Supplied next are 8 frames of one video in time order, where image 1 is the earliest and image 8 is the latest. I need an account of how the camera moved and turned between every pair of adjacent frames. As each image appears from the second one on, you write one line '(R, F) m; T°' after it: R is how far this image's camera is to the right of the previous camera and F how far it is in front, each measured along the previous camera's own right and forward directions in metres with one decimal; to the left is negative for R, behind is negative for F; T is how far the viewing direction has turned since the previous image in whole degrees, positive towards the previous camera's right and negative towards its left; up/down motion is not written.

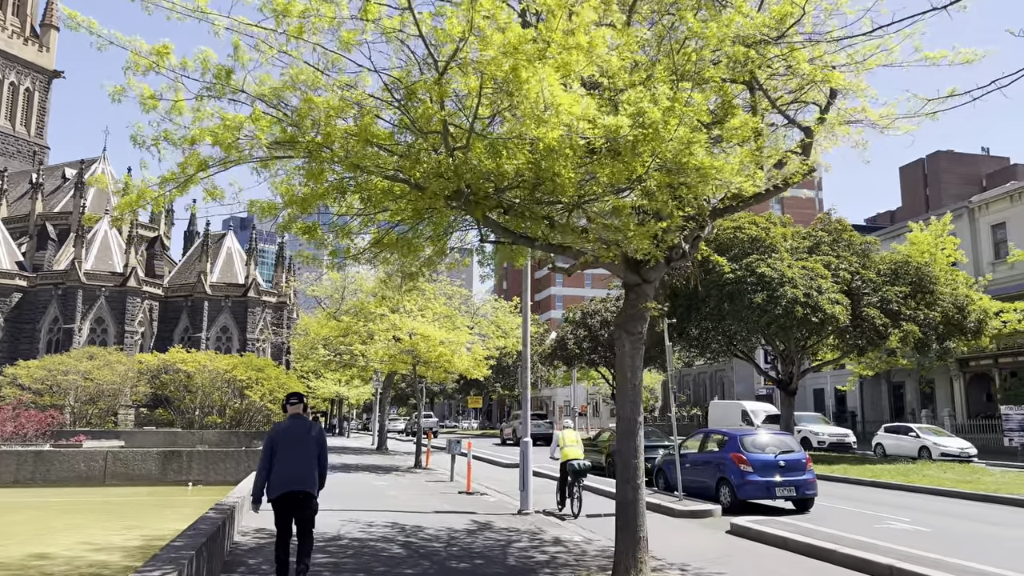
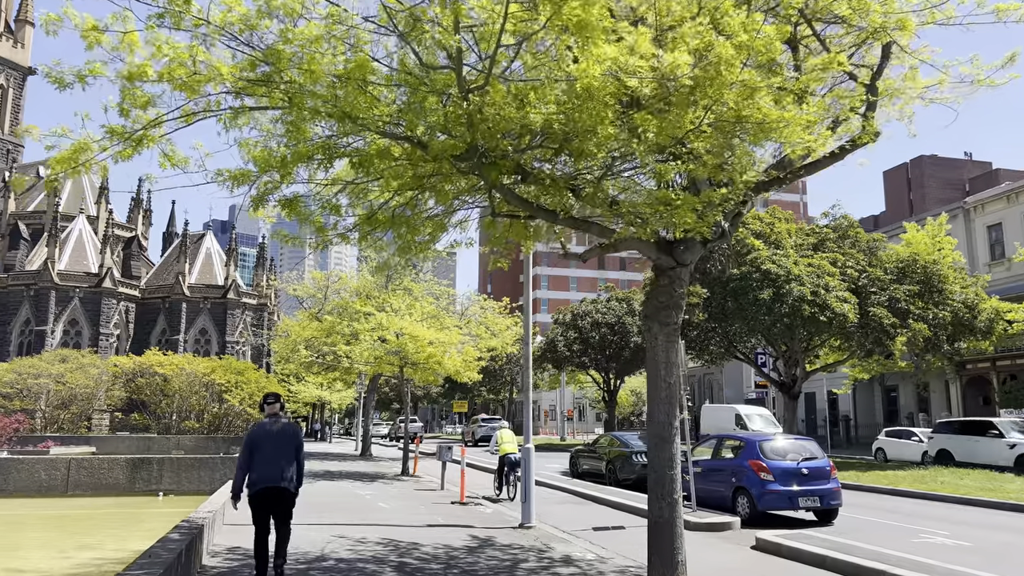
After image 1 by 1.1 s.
(-0.3, +1.2) m; +1°
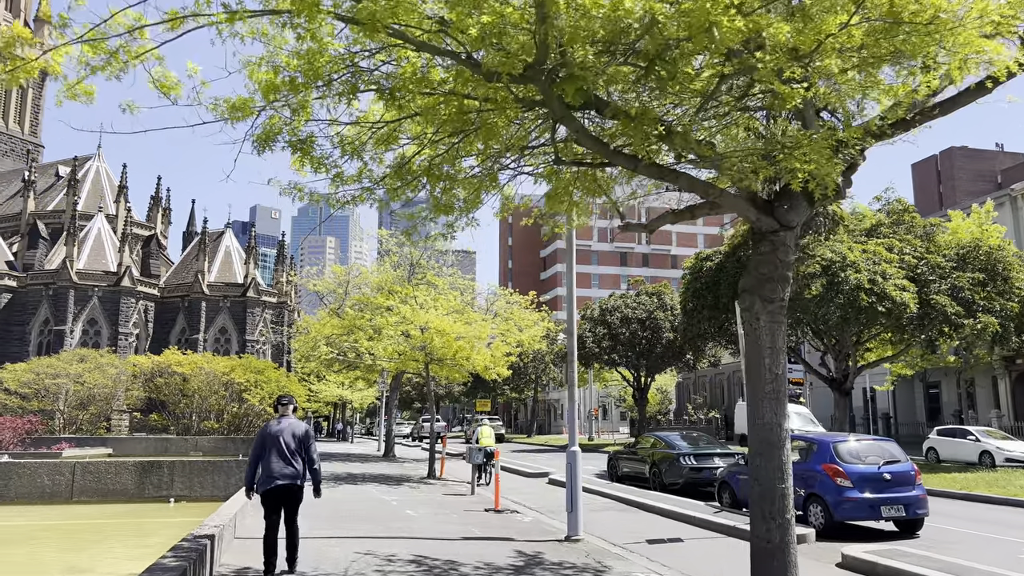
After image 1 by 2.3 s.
(-0.3, +1.4) m; -1°
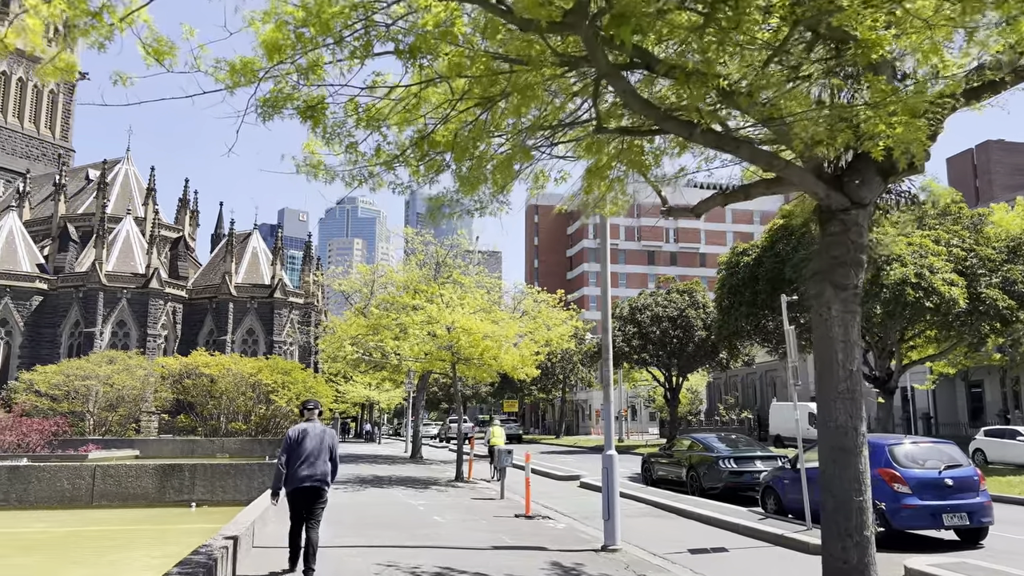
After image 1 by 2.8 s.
(-0.1, +0.6) m; -2°
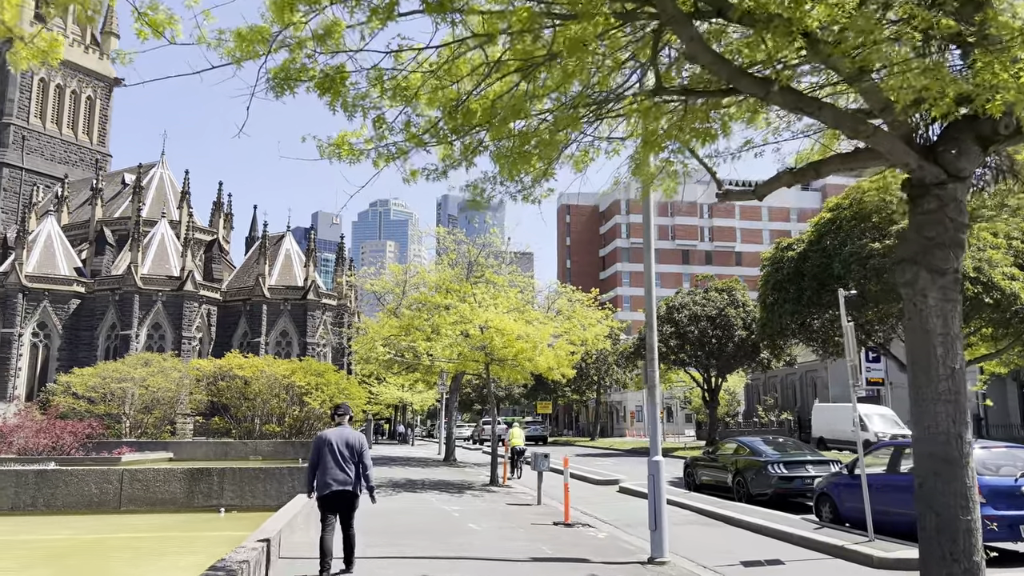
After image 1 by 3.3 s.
(-0.1, +0.6) m; -2°
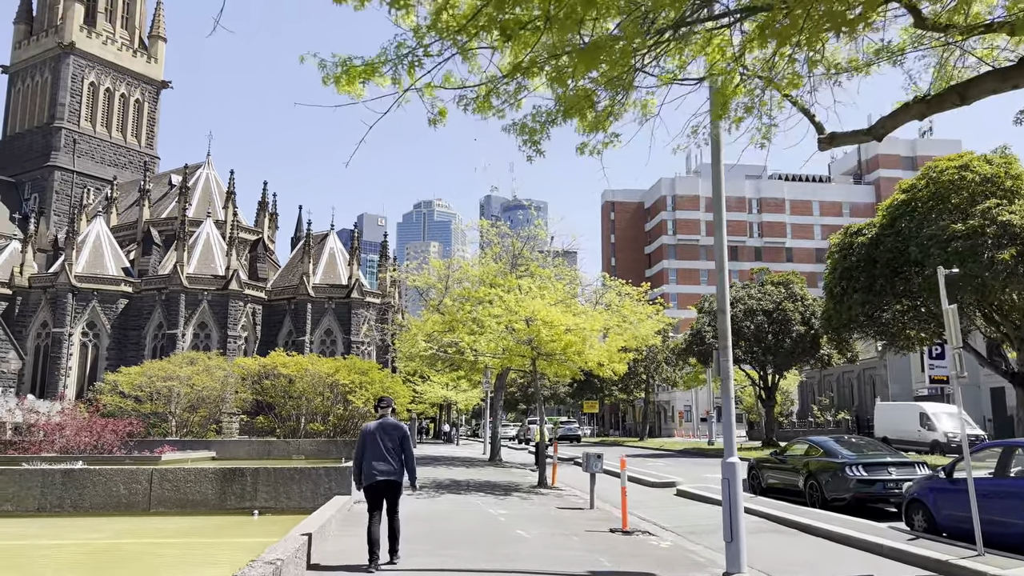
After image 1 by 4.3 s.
(-0.1, +1.1) m; -3°
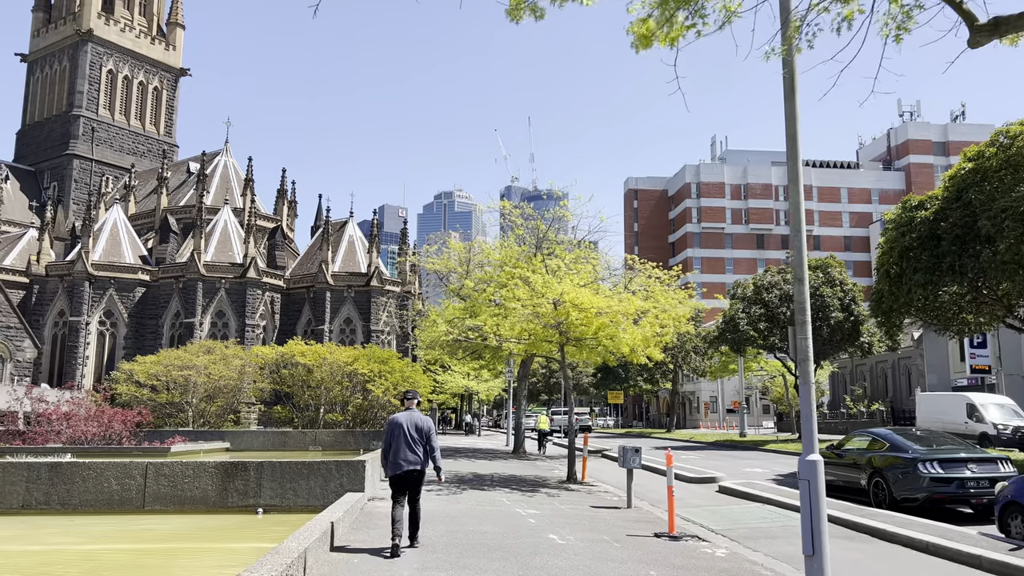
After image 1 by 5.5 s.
(-0.1, +1.4) m; -1°
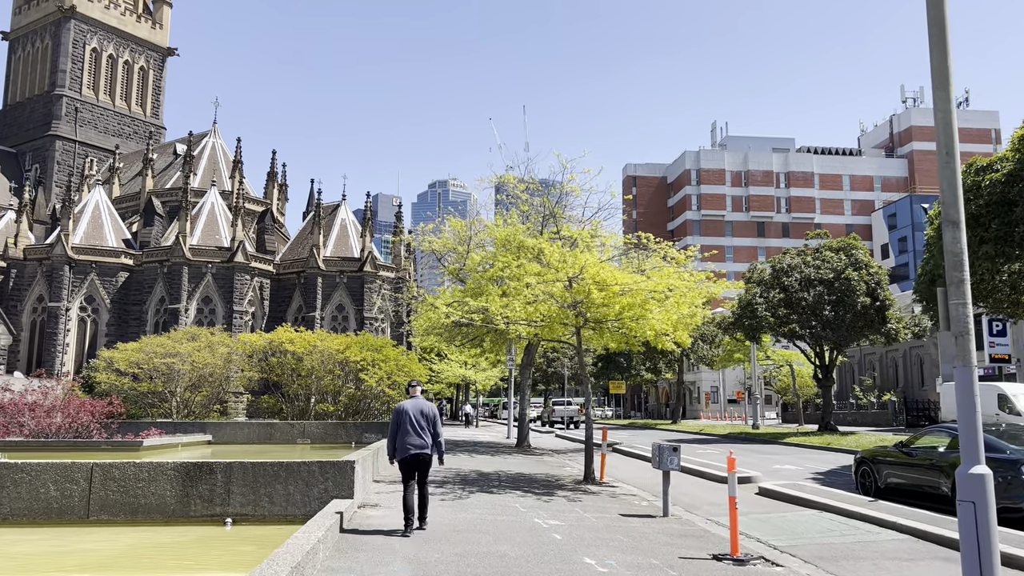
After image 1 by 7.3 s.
(-0.3, +2.2) m; 0°
